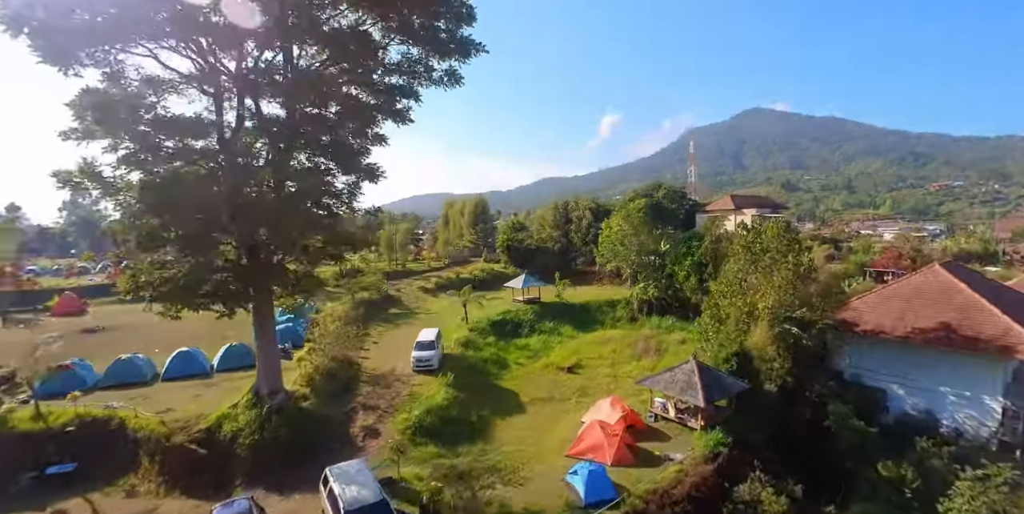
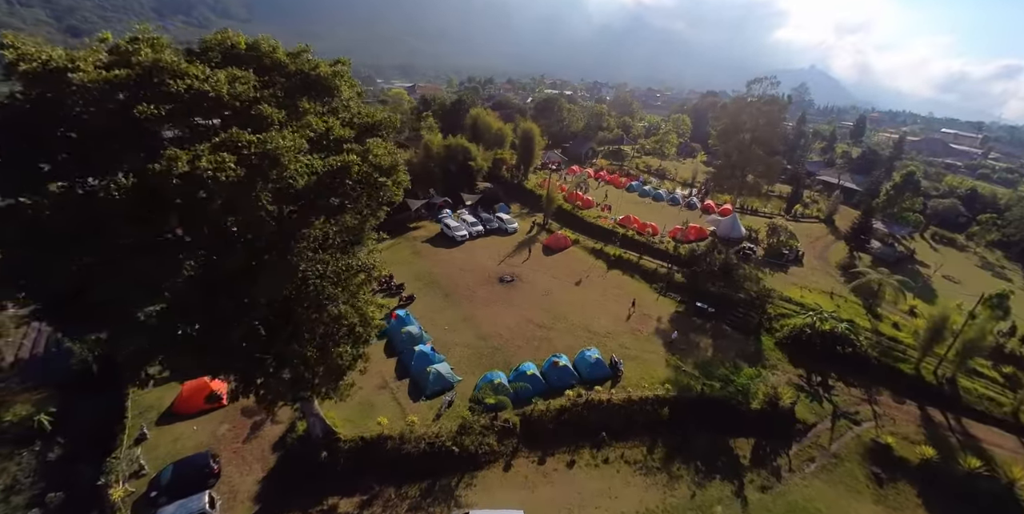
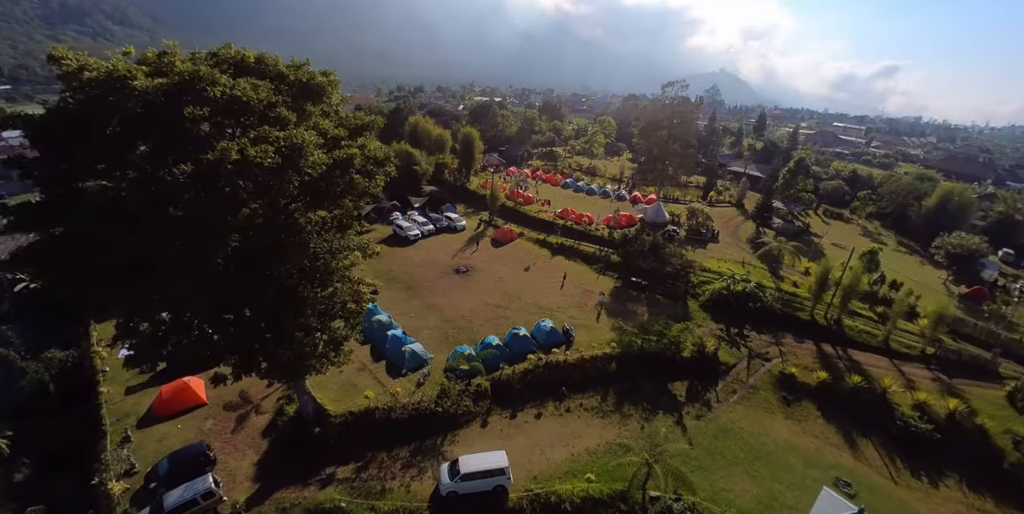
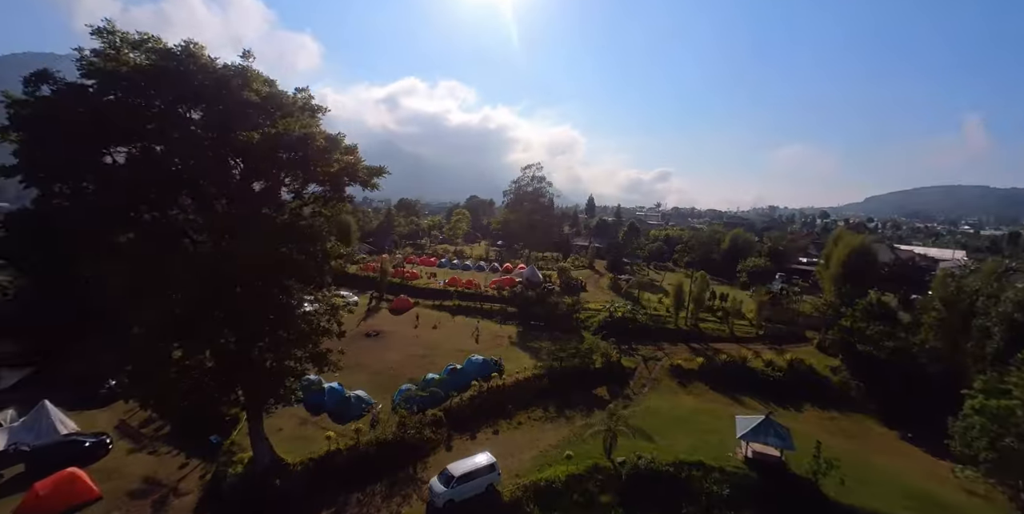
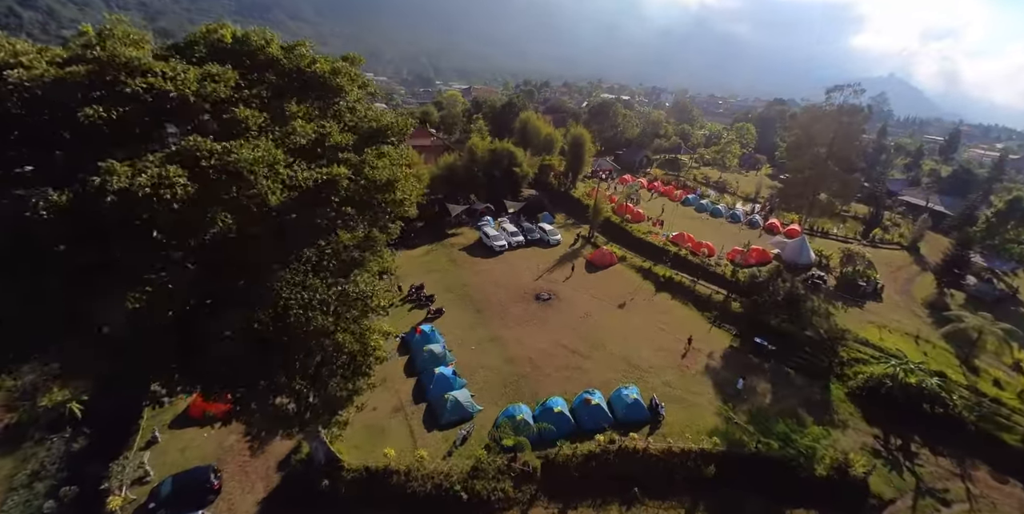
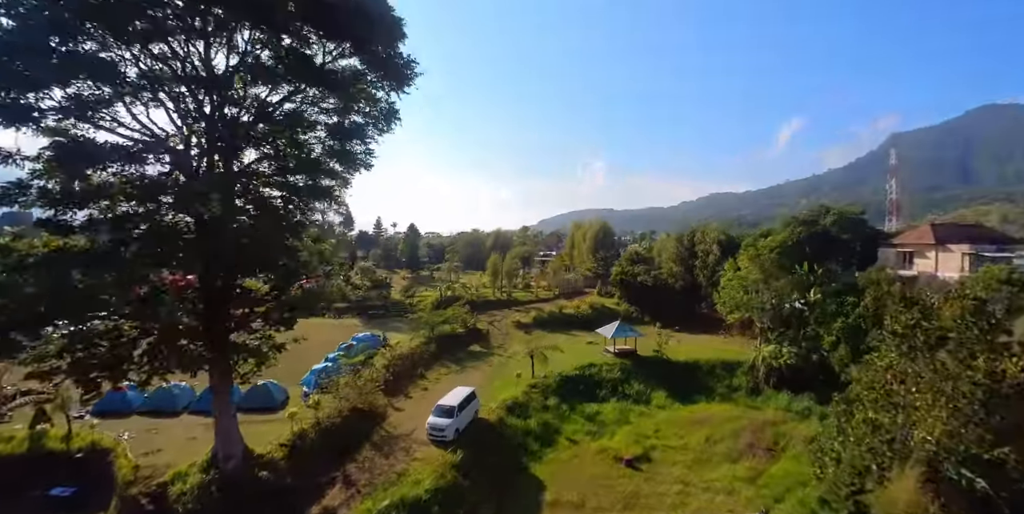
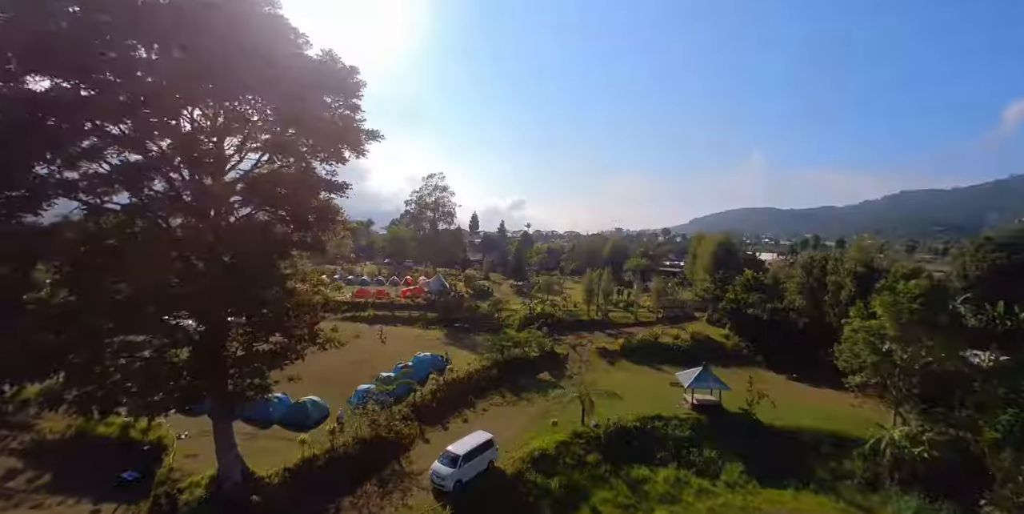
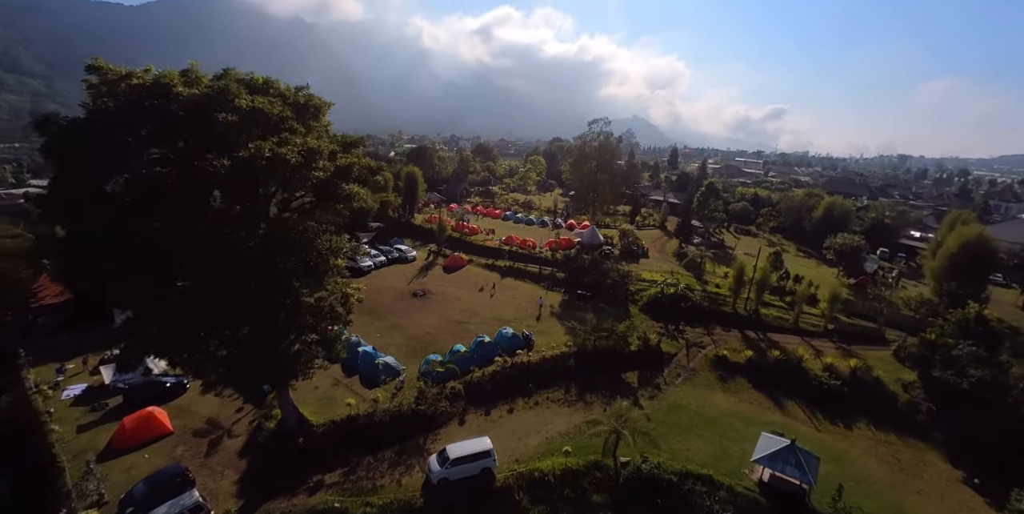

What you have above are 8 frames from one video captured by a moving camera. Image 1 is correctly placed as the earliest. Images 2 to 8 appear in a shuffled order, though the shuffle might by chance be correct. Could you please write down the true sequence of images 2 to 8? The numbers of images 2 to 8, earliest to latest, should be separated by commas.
6, 7, 4, 8, 3, 2, 5
